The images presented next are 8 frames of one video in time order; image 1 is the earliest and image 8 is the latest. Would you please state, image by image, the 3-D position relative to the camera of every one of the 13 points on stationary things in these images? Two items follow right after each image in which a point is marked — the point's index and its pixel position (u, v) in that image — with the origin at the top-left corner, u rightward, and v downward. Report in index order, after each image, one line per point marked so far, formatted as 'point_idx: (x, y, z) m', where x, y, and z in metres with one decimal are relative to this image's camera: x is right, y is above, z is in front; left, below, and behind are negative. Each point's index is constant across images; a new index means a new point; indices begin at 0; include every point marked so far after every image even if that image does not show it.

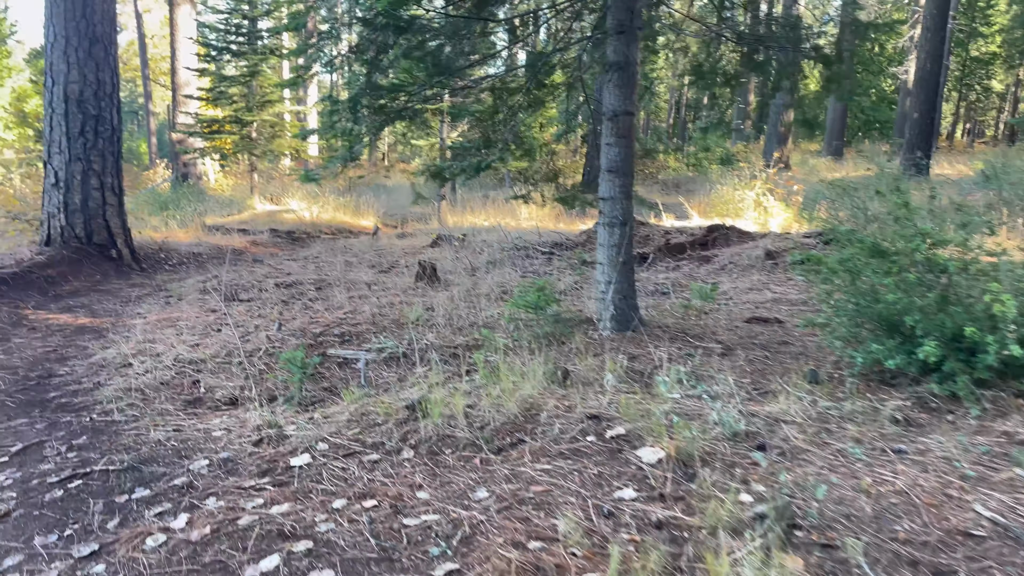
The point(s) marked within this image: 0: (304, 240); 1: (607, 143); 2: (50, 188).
0: (-2.6, +0.6, +10.0) m
1: (+0.5, +0.7, +3.9) m
2: (-3.9, +0.9, +6.8) m
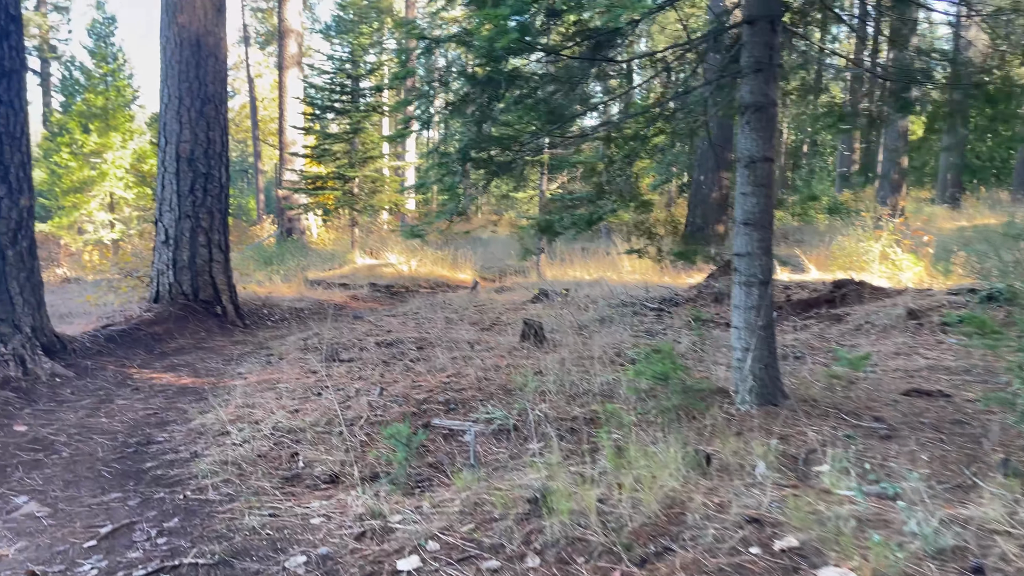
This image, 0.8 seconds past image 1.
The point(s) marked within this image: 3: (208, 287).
0: (-1.4, -0.1, +9.9) m
1: (+1.0, +0.4, +3.5) m
2: (-3.0, +0.4, +6.9) m
3: (-2.7, 0.0, +7.0) m
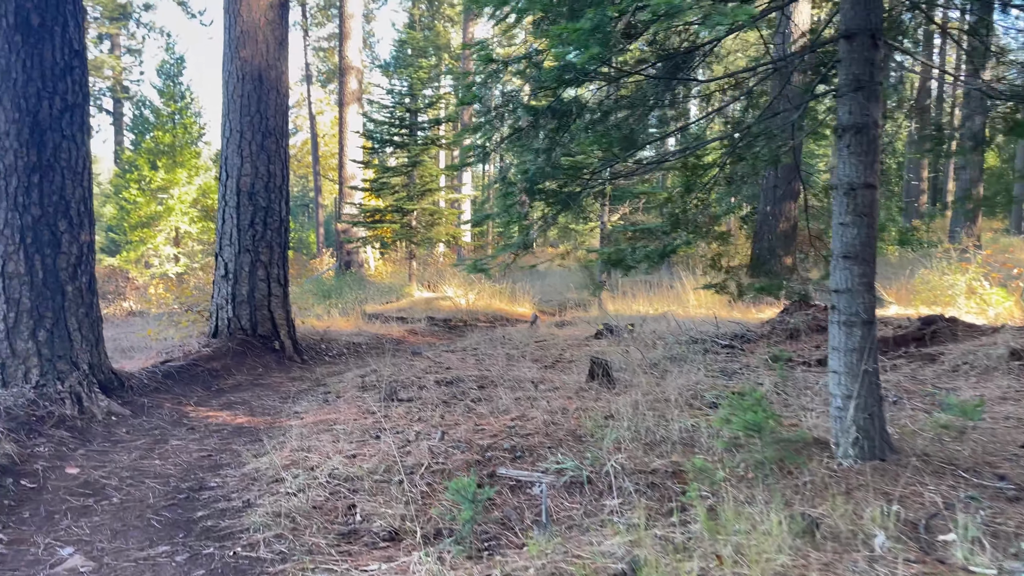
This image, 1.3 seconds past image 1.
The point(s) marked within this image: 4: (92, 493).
0: (-0.6, -0.5, +9.7) m
1: (+1.3, +0.3, +3.1) m
2: (-2.5, +0.1, +6.8) m
3: (-2.1, -0.3, +6.9) m
4: (-1.9, -0.9, +3.6) m
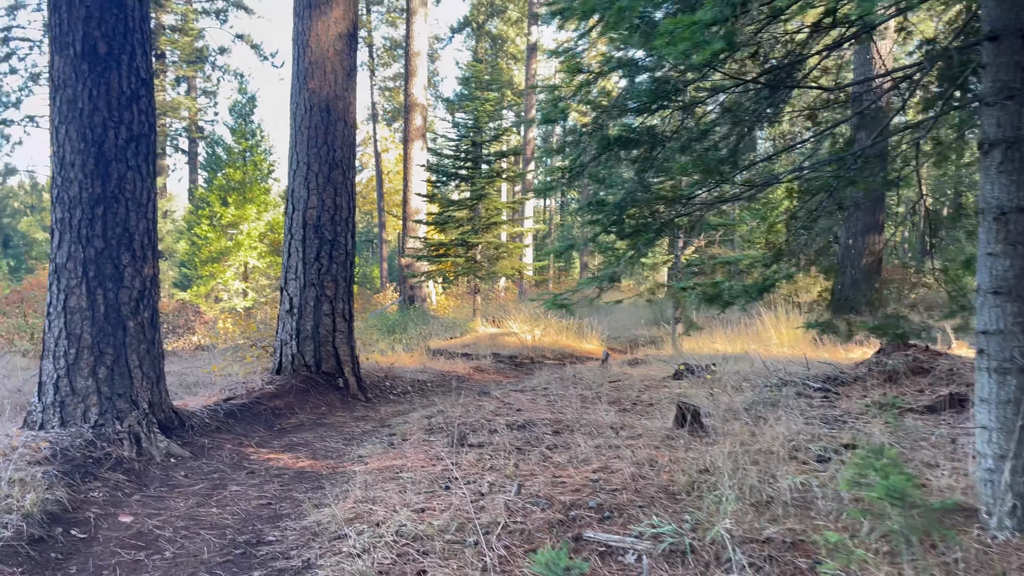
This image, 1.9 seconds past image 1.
0: (+0.2, -0.9, +9.3) m
1: (+1.6, +0.1, +2.7) m
2: (-1.9, -0.2, +6.6) m
3: (-1.5, -0.6, +6.6) m
4: (-1.6, -1.1, +3.4) m
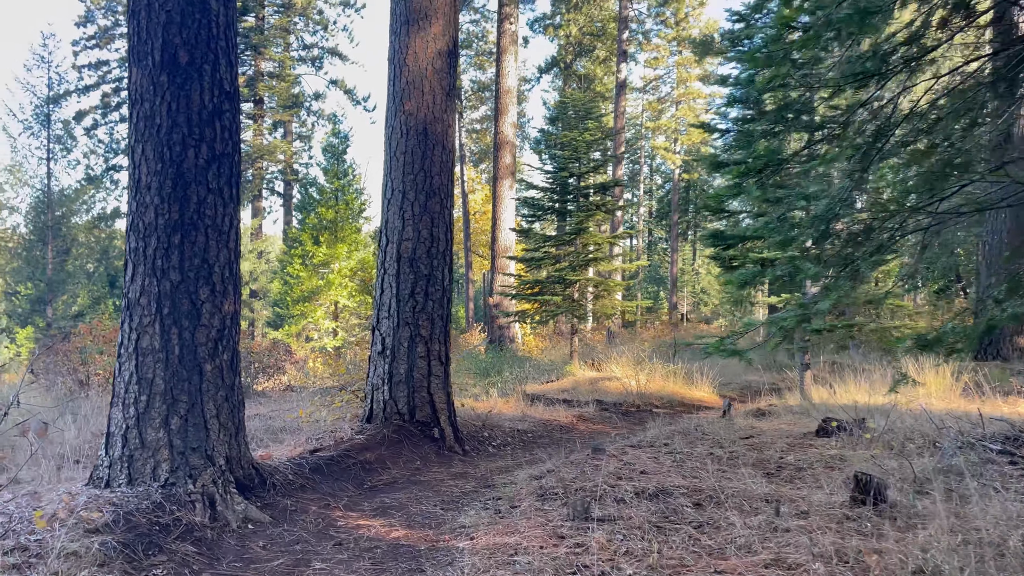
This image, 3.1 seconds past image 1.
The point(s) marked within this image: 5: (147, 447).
0: (+1.3, -1.4, +8.5) m
1: (+2.0, 0.0, +1.8) m
2: (-1.0, -0.5, +6.0) m
3: (-0.7, -0.9, +6.0) m
4: (-1.0, -1.2, +2.7) m
5: (-1.8, -0.8, +3.9) m
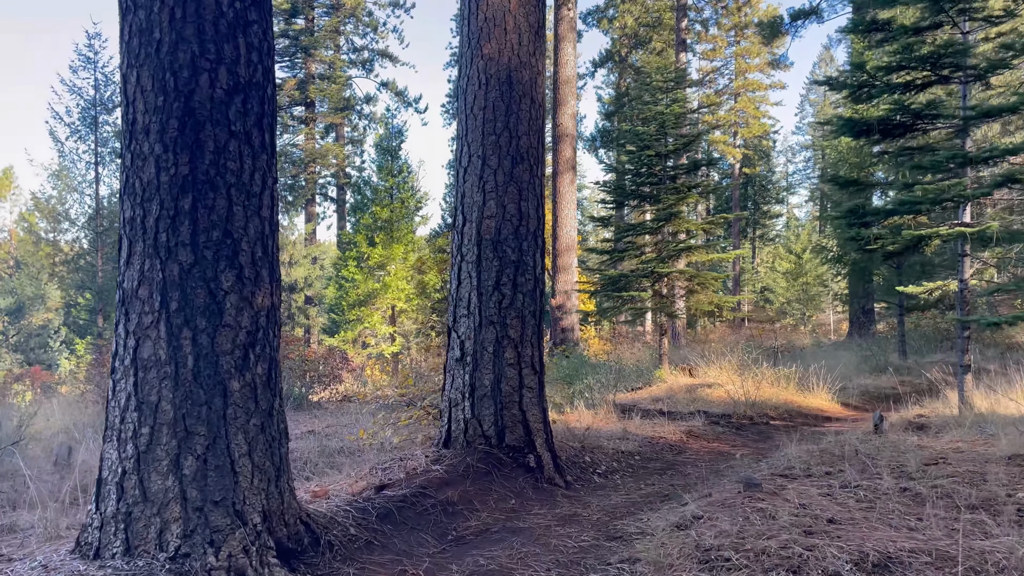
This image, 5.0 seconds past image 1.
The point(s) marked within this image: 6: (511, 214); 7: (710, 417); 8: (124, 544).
0: (+2.2, -1.3, +7.1) m
1: (+2.4, +0.2, +0.4) m
2: (-0.3, -0.5, +4.8) m
3: (0.0, -0.8, +4.7) m
4: (-0.6, -1.1, +1.5) m
5: (-1.2, -0.7, +2.7) m
6: (0.0, +0.4, +4.8) m
7: (+1.9, -1.3, +7.8) m
8: (-1.3, -0.9, +2.7) m
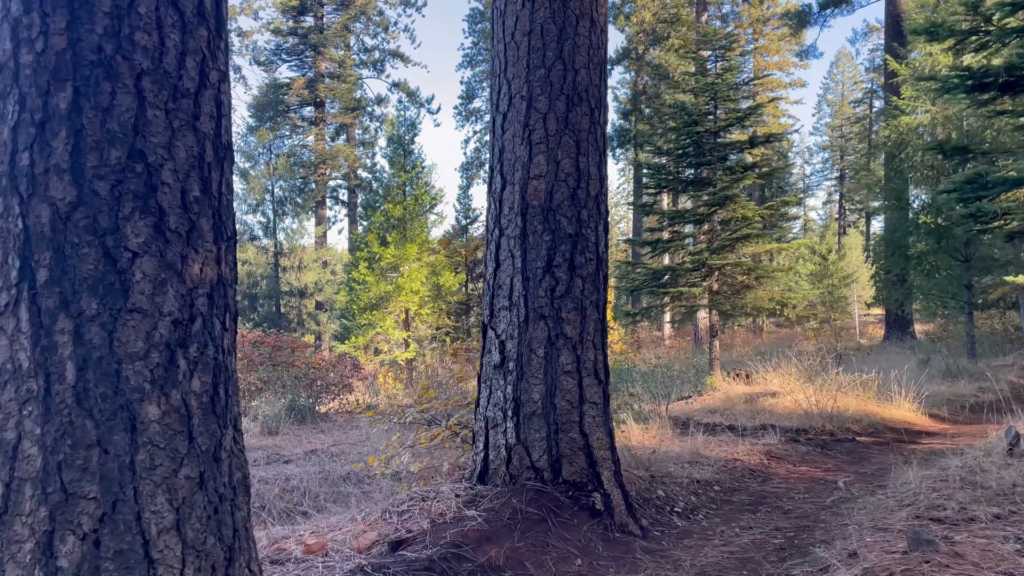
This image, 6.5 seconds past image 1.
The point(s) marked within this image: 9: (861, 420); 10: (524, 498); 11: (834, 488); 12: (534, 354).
0: (+2.5, -1.2, +5.9) m
1: (+2.6, +0.3, -0.8) m
2: (-0.1, -0.4, +3.6) m
3: (+0.3, -0.7, +3.6) m
4: (-0.3, -1.0, +0.3) m
5: (-1.0, -0.6, +1.5) m
6: (+0.3, +0.5, +3.6) m
7: (+2.3, -1.2, +6.6) m
8: (-1.1, -0.8, +1.5) m
9: (+3.1, -1.2, +7.0) m
10: (+0.1, -0.9, +3.4) m
11: (+1.9, -1.2, +4.8) m
12: (+0.1, -0.3, +3.5) m
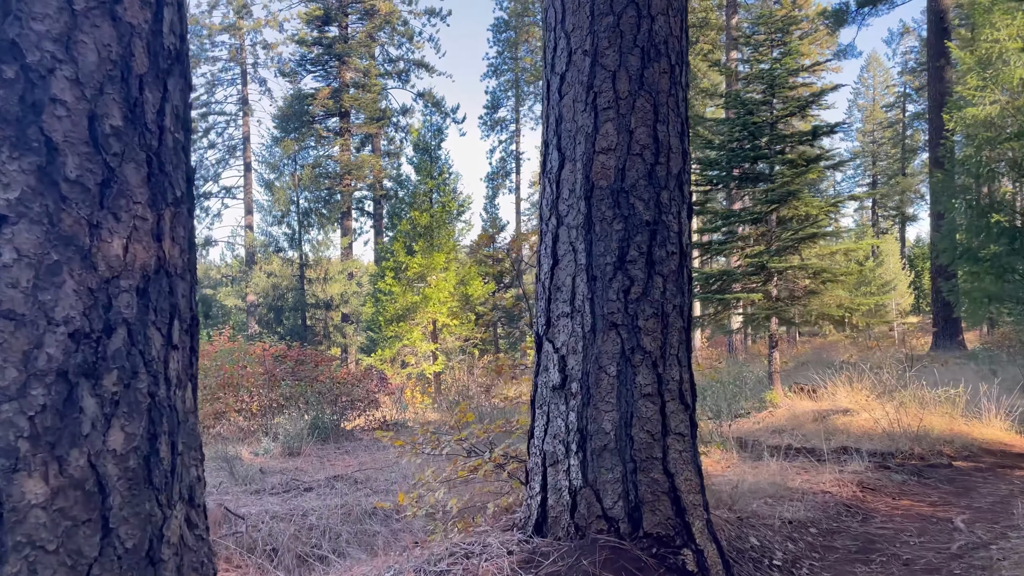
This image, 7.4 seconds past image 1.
0: (+2.8, -1.2, +5.0) m
1: (+2.7, +0.4, -1.6) m
2: (+0.2, -0.4, +2.9) m
3: (+0.5, -0.7, +2.8) m
4: (-0.2, -1.0, -0.4) m
5: (-0.8, -0.6, +0.8) m
6: (+0.5, +0.5, +2.9) m
7: (+2.6, -1.2, +5.8) m
8: (-0.9, -0.8, +0.8) m
9: (+3.4, -1.2, +6.2) m
10: (+0.3, -0.9, +2.6) m
11: (+2.2, -1.2, +4.0) m
12: (+0.3, -0.3, +2.8) m
